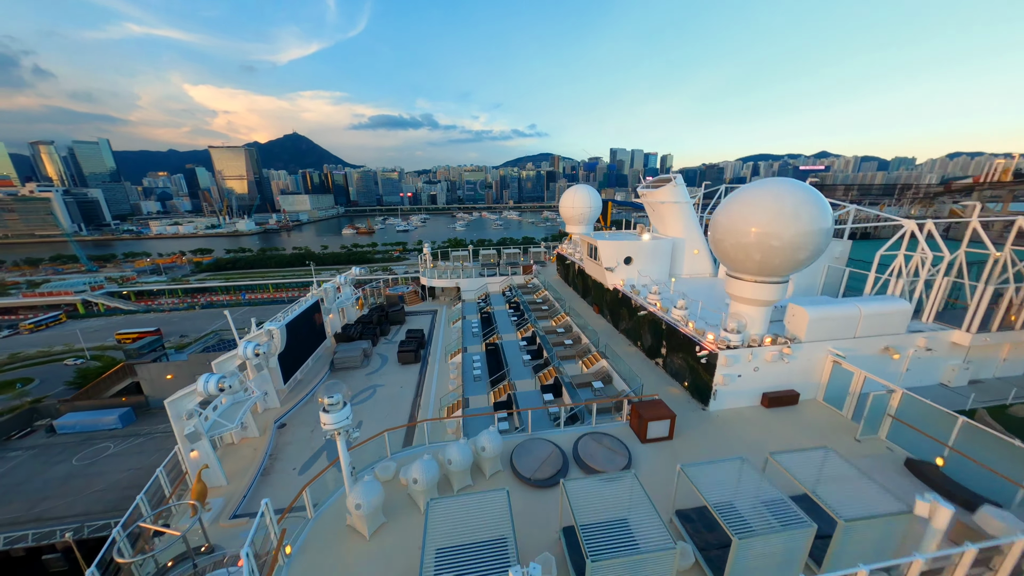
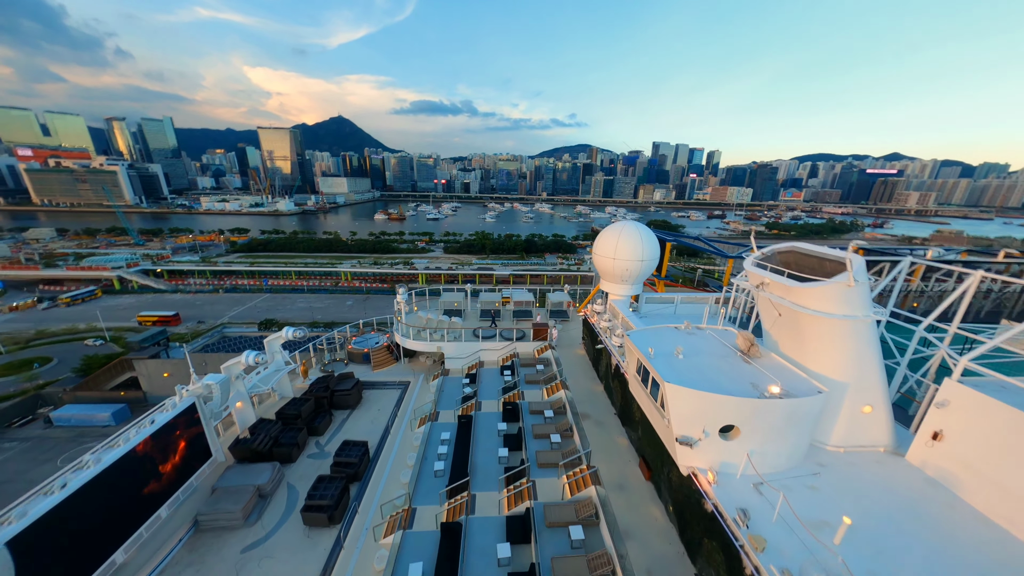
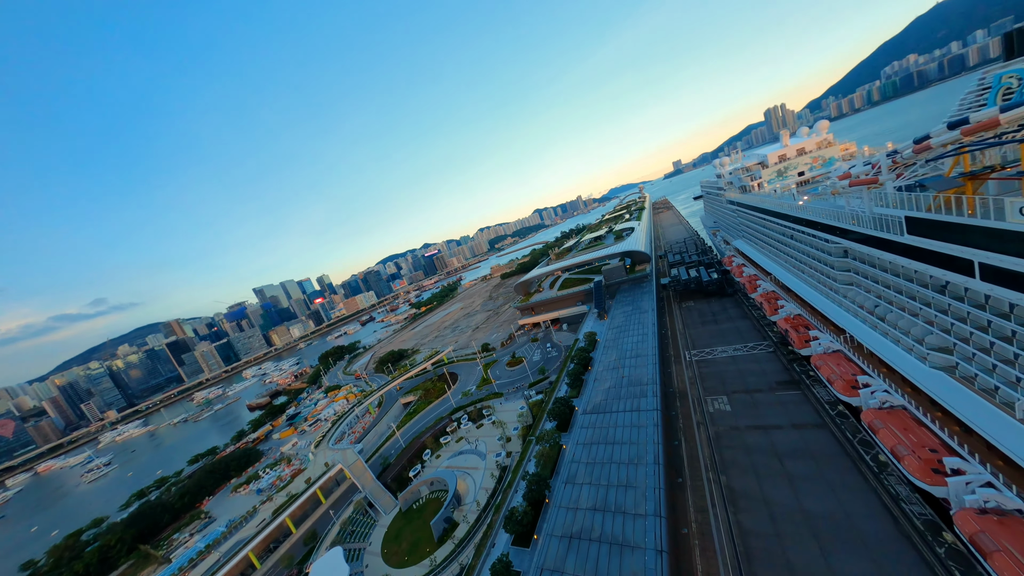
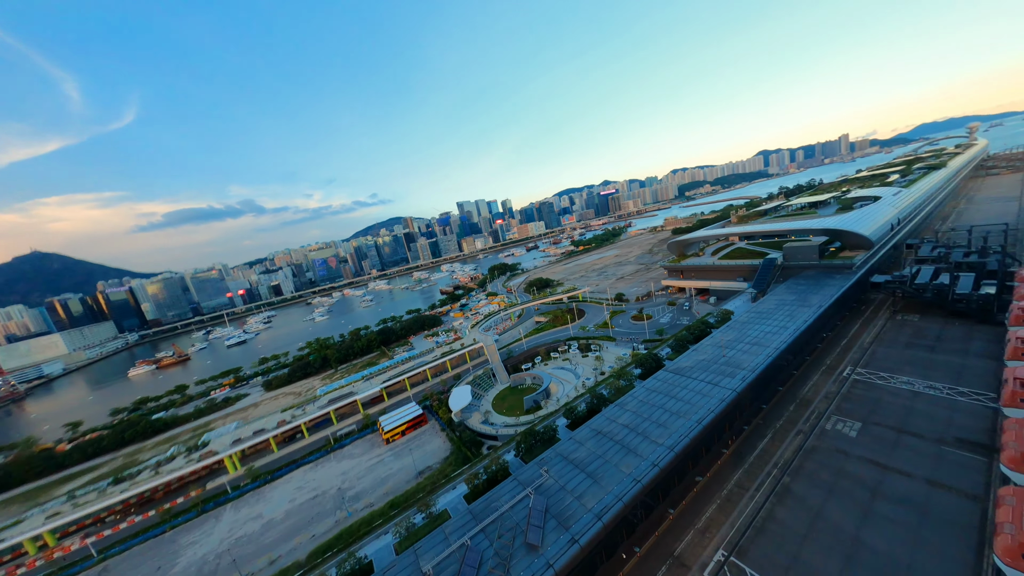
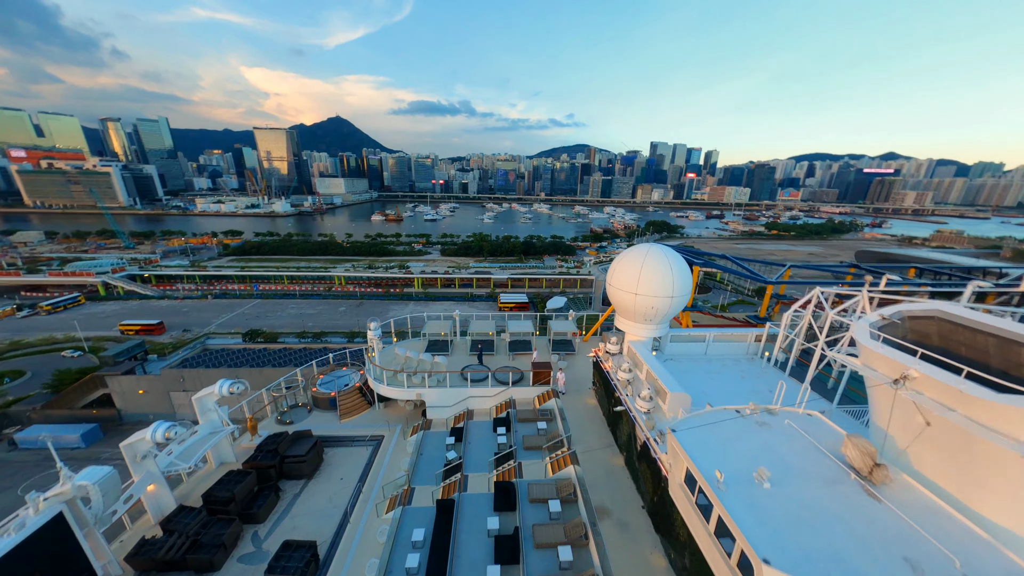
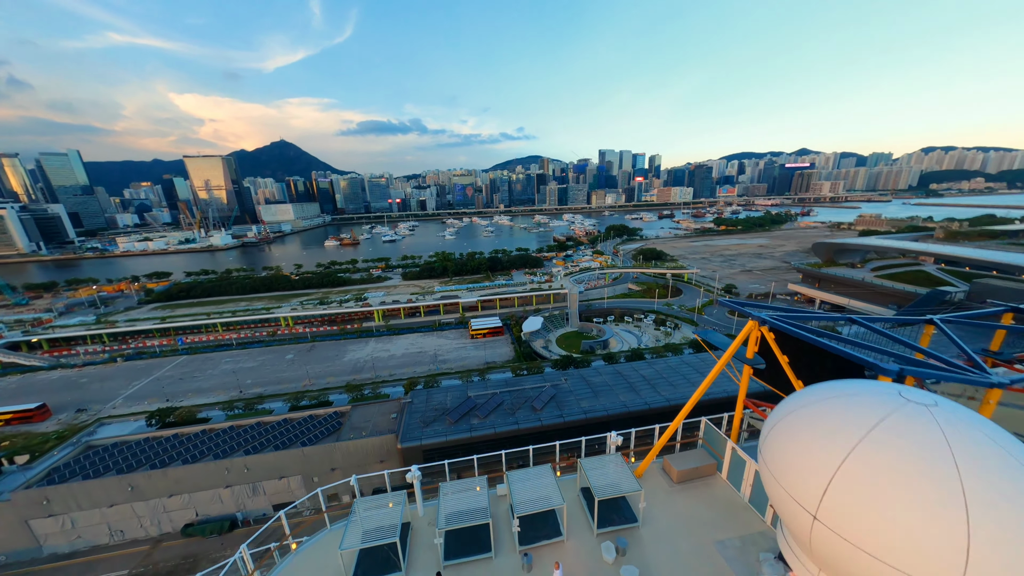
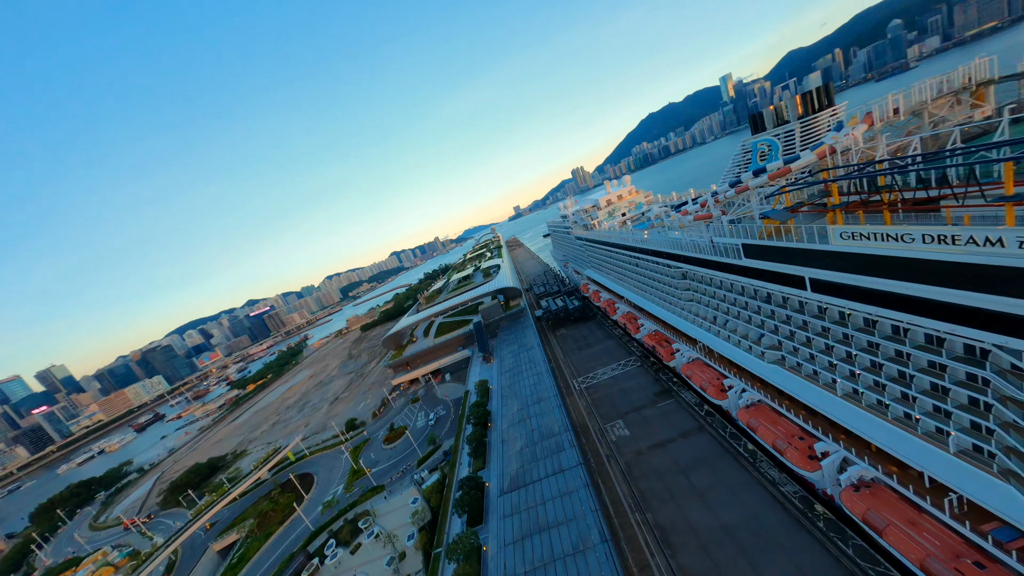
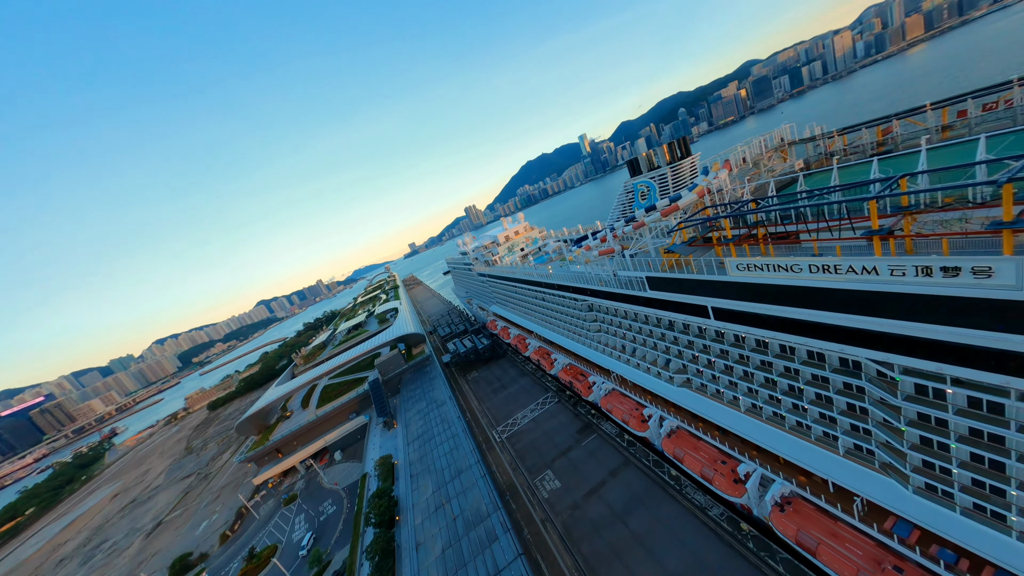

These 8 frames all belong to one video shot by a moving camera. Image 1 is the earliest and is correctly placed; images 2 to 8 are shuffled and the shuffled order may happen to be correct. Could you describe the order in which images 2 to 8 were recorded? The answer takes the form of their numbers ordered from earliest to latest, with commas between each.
2, 5, 6, 4, 3, 7, 8
